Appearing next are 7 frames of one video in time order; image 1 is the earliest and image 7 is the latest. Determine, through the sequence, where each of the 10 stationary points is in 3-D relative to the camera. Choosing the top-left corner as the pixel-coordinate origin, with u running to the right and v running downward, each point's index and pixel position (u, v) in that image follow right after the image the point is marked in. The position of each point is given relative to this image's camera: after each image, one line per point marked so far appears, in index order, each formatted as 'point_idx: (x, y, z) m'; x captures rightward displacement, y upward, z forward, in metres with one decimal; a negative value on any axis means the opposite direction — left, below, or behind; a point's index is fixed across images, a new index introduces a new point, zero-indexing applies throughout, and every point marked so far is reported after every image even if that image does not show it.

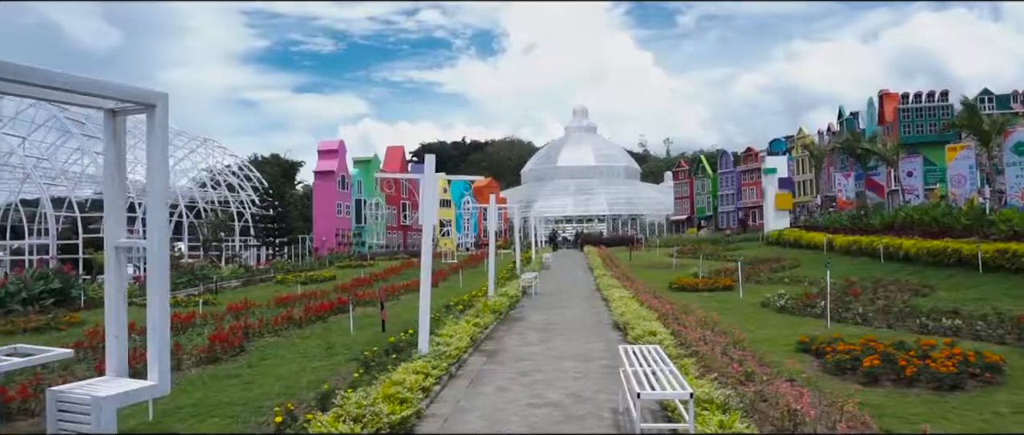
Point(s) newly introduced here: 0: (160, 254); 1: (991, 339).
0: (-2.5, -0.3, +5.6) m
1: (+5.7, -1.4, +9.3) m
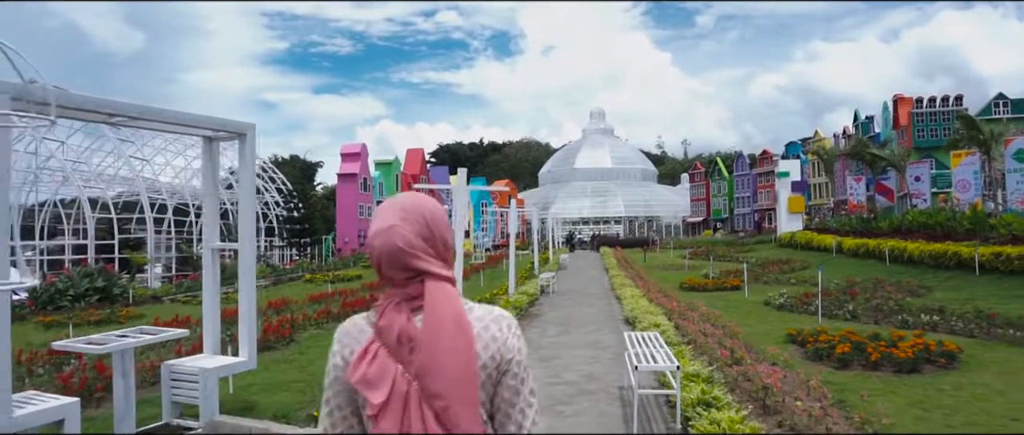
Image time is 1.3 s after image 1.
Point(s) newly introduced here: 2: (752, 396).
0: (-2.3, -0.3, +6.8) m
1: (+6.0, -1.5, +10.4) m
2: (+2.0, -1.5, +6.3) m
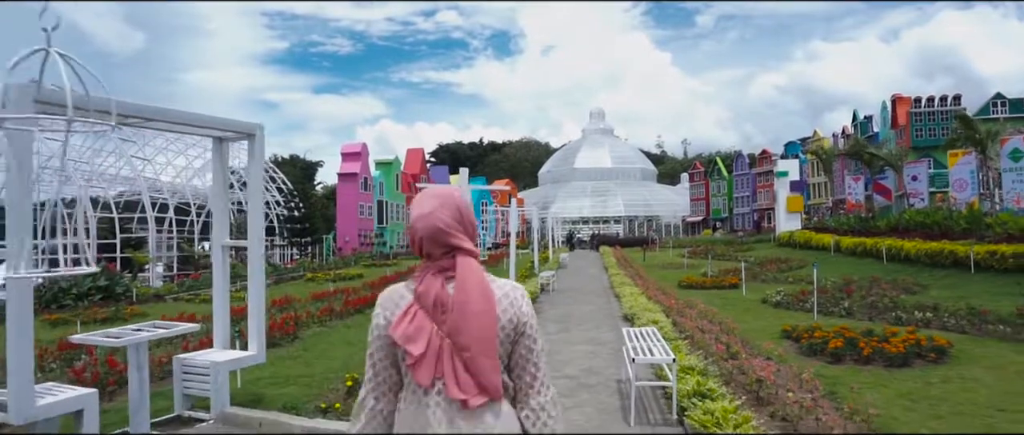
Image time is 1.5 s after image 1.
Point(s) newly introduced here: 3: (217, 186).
0: (-2.3, -0.3, +7.1) m
1: (+6.0, -1.5, +10.6) m
2: (+2.0, -1.4, +6.5) m
3: (-2.8, +0.3, +7.3) m
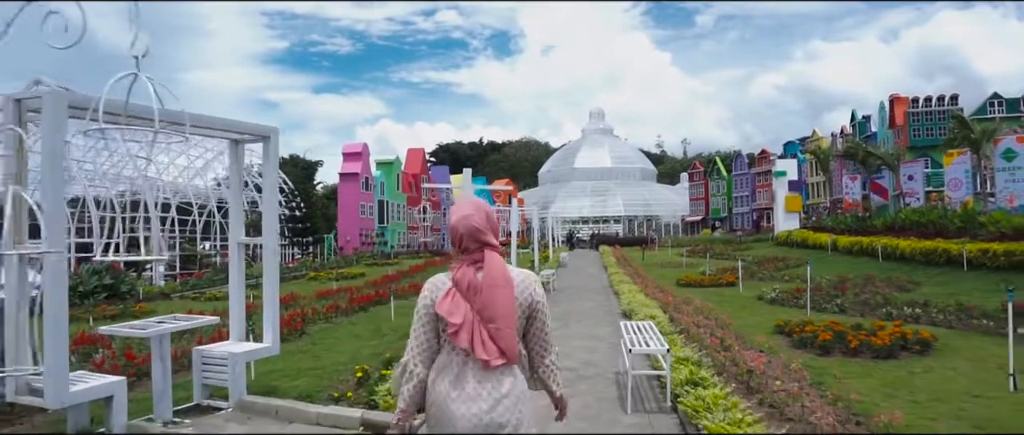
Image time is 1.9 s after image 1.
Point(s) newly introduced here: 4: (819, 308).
0: (-2.3, -0.3, +7.4) m
1: (+6.1, -1.5, +10.9) m
2: (+2.0, -1.4, +6.9) m
3: (-2.7, +0.3, +7.6) m
4: (+5.3, -1.6, +13.5) m
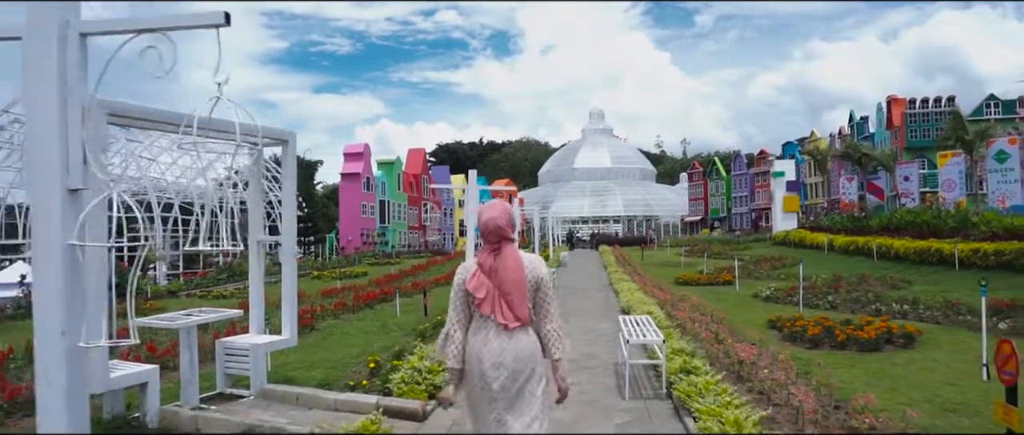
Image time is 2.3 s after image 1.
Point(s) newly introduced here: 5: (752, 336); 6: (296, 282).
0: (-2.2, -0.3, +7.8) m
1: (+6.1, -1.5, +11.4) m
2: (+2.1, -1.4, +7.3) m
3: (-2.7, +0.3, +8.0) m
4: (+5.4, -1.6, +13.9) m
5: (+2.9, -1.4, +9.4) m
6: (-2.2, -0.6, +7.8) m
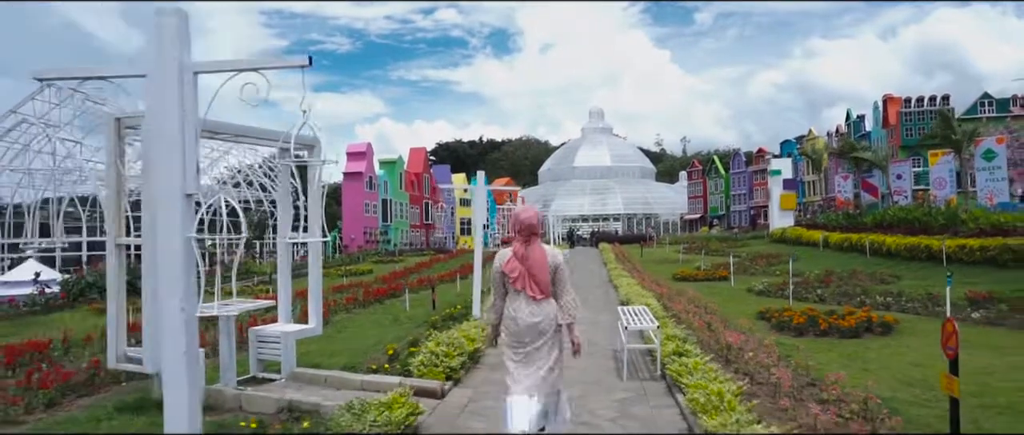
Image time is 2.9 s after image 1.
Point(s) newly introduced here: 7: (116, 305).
0: (-2.1, -0.3, +8.5) m
1: (+6.2, -1.5, +12.1) m
2: (+2.1, -1.4, +8.0) m
3: (-2.6, +0.3, +8.8) m
4: (+5.5, -1.5, +14.6) m
5: (+3.0, -1.4, +10.1) m
6: (-2.1, -0.6, +8.5) m
7: (-3.5, -0.8, +6.7) m
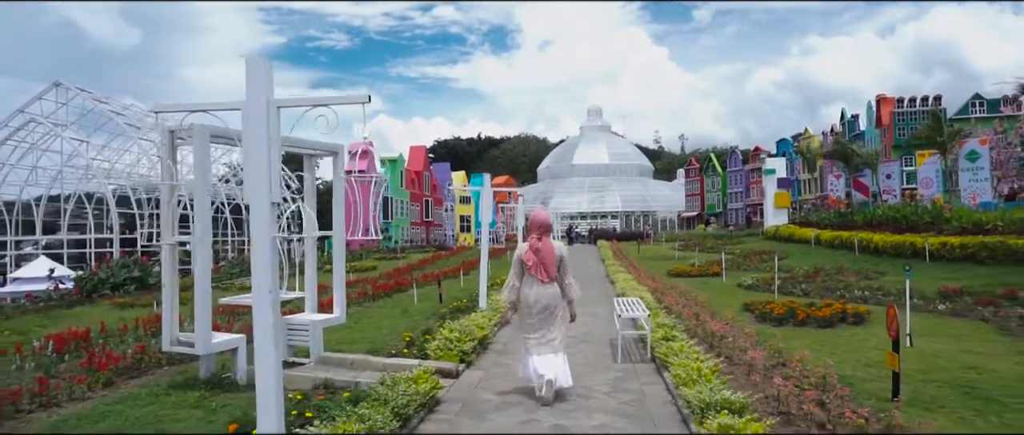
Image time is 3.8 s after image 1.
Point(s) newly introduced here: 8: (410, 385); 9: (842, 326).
0: (-2.1, -0.3, +9.4) m
1: (+6.2, -1.4, +13.0) m
2: (+2.2, -1.4, +8.9) m
3: (-2.5, +0.3, +9.6) m
4: (+5.5, -1.5, +15.5) m
5: (+3.1, -1.4, +11.1) m
6: (-2.0, -0.6, +9.4) m
7: (-3.4, -0.8, +7.6) m
8: (-0.8, -1.4, +6.2) m
9: (+4.4, -1.5, +10.4) m
